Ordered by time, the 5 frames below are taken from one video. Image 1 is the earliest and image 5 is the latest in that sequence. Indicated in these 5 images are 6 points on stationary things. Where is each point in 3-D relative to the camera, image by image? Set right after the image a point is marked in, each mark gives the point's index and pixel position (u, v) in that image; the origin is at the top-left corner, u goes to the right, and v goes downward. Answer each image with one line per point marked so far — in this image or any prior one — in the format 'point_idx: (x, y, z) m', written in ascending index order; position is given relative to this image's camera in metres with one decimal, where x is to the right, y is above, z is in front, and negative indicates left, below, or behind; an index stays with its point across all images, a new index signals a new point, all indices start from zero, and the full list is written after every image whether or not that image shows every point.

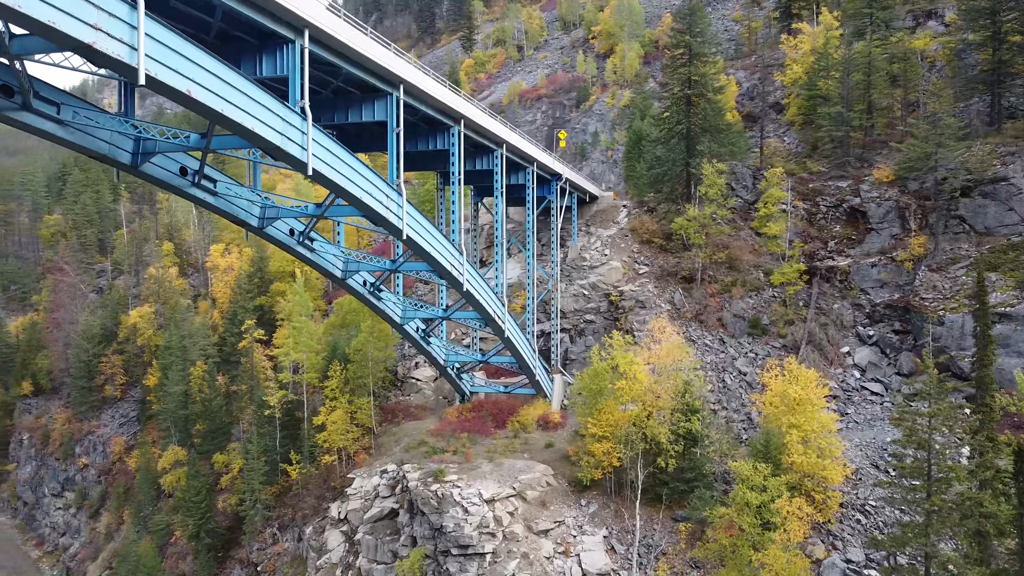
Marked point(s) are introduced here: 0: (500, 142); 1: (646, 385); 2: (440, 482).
0: (-0.4, +5.0, +19.9) m
1: (+3.7, -2.7, +16.3) m
2: (-2.2, -5.9, +17.5) m
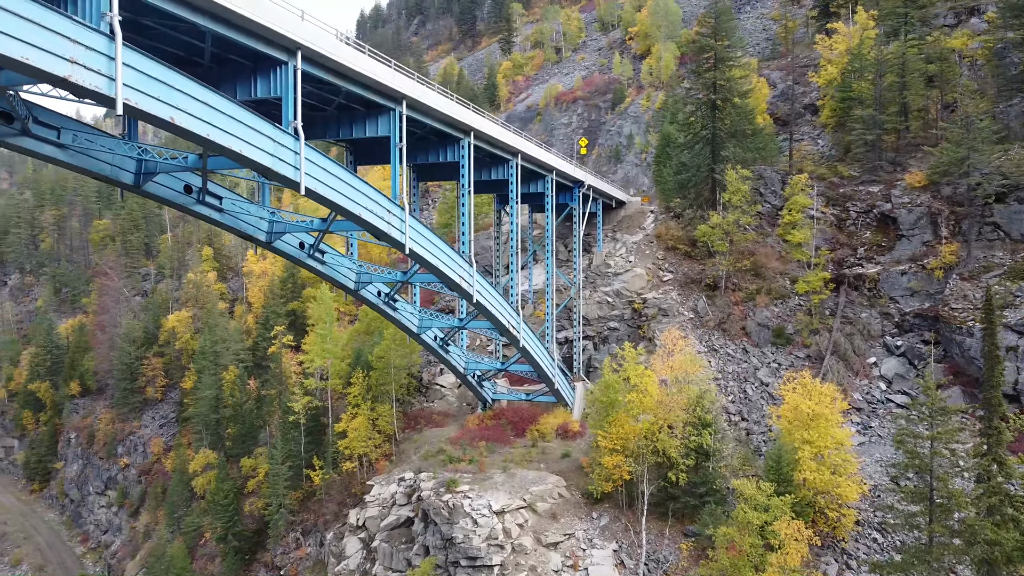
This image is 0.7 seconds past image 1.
0: (+0.1, +4.7, +20.1) m
1: (+4.0, -3.1, +16.2) m
2: (-1.8, -6.2, +17.7) m
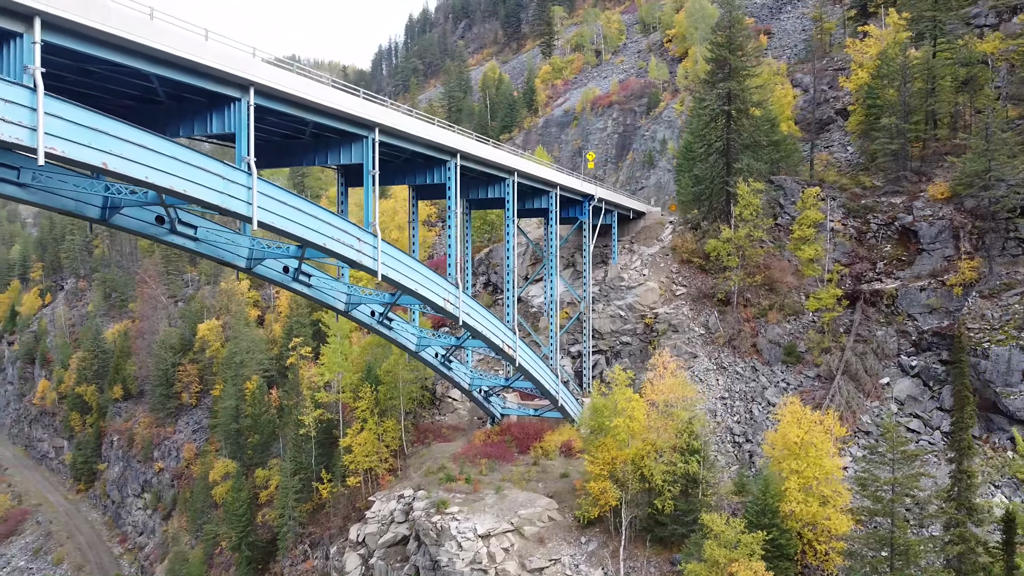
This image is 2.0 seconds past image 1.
0: (-0.1, +4.0, +20.1) m
1: (+3.7, -3.7, +15.9) m
2: (-2.1, -6.8, +17.7) m
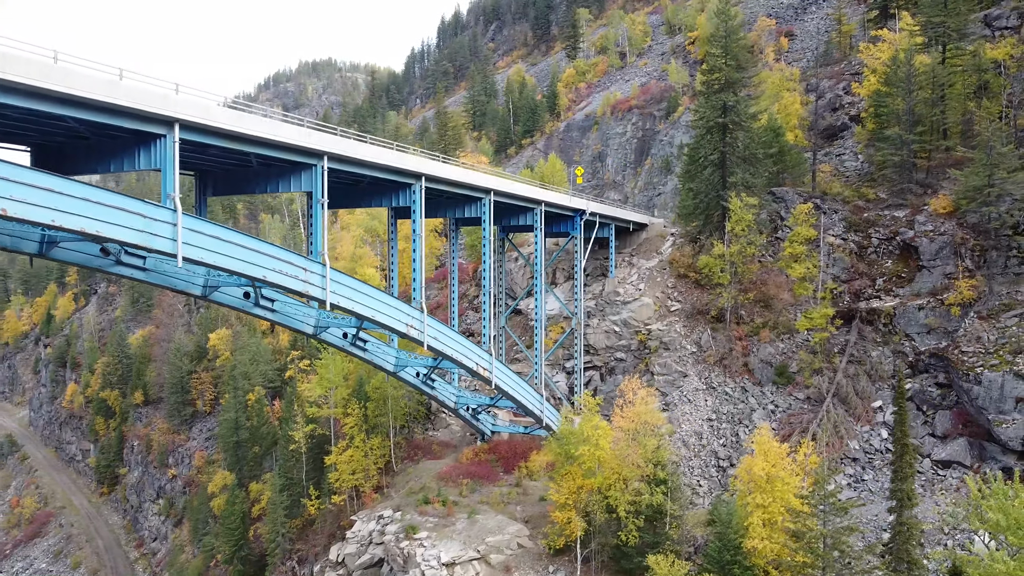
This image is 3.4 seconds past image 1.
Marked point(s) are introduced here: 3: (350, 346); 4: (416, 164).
0: (-0.9, +3.3, +19.9) m
1: (+2.7, -4.3, +15.6) m
2: (-3.0, -7.5, +17.4) m
3: (-5.1, -1.8, +18.3) m
4: (-2.6, +3.5, +16.5) m
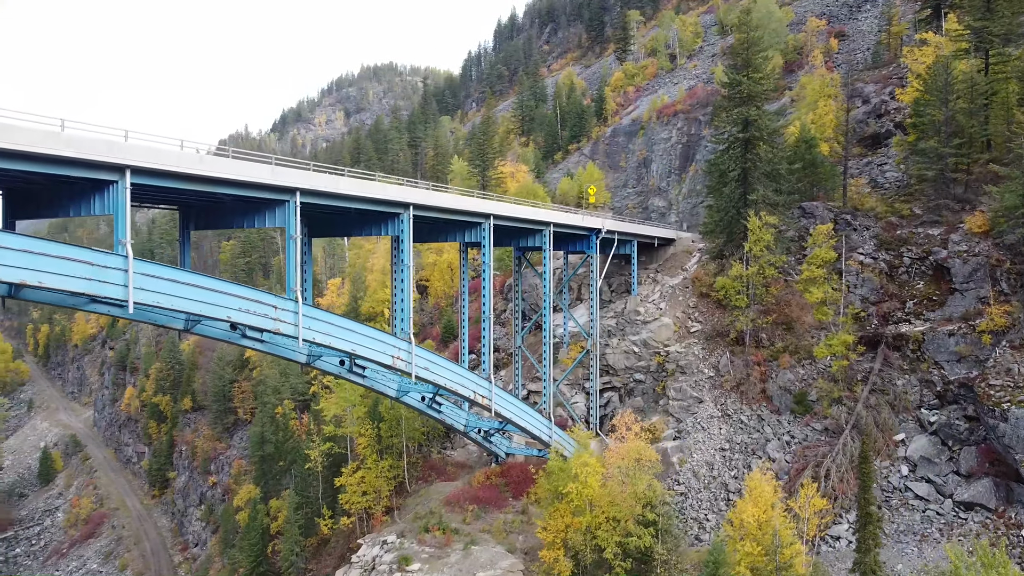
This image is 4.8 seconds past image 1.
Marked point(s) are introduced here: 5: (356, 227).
0: (-0.9, +2.4, +19.9) m
1: (+2.4, -5.2, +15.2) m
2: (-3.2, -8.4, +17.3) m
3: (-5.2, -2.7, +18.4) m
4: (-2.8, +2.6, +16.5) m
5: (-4.5, +1.9, +18.0) m
